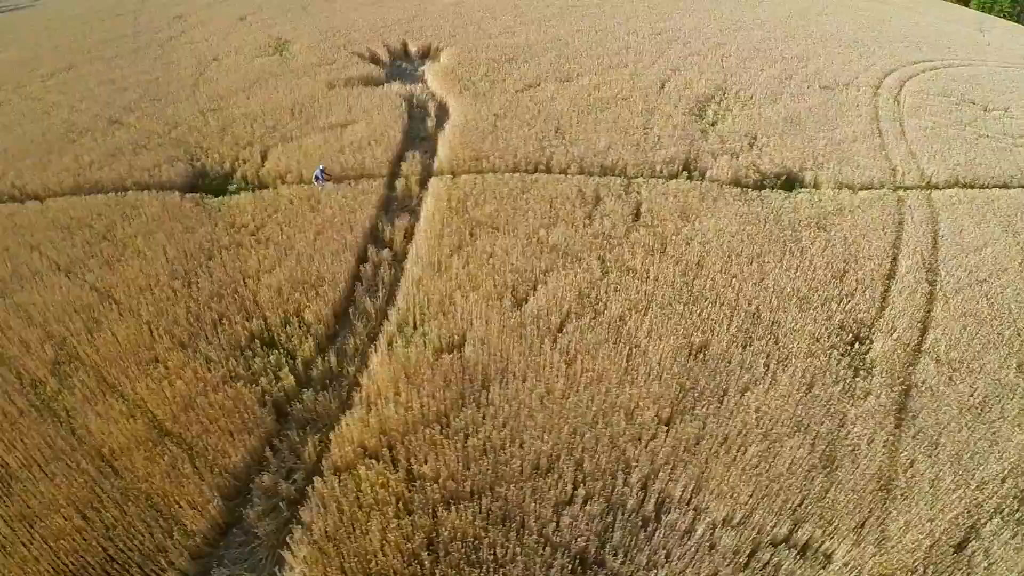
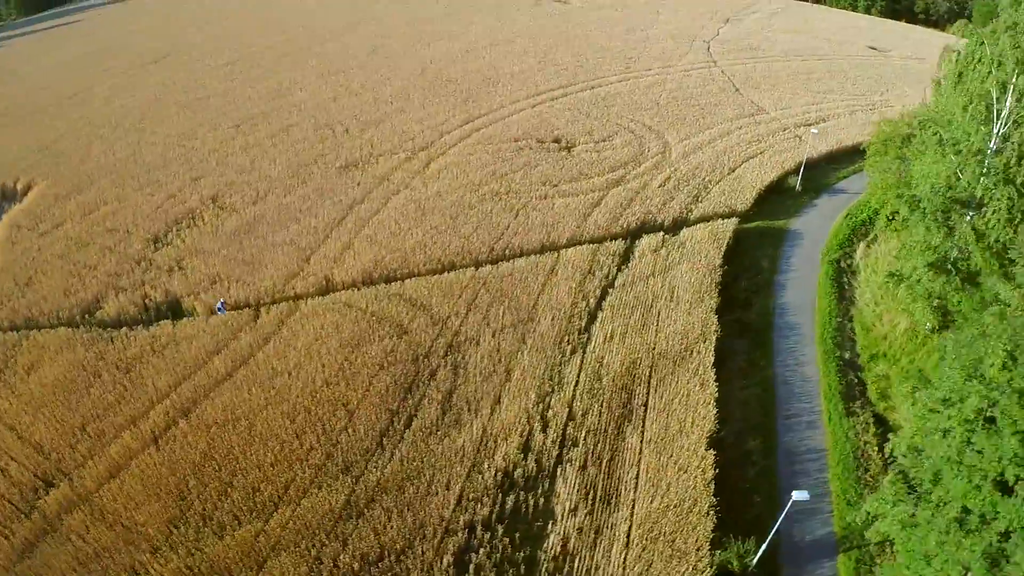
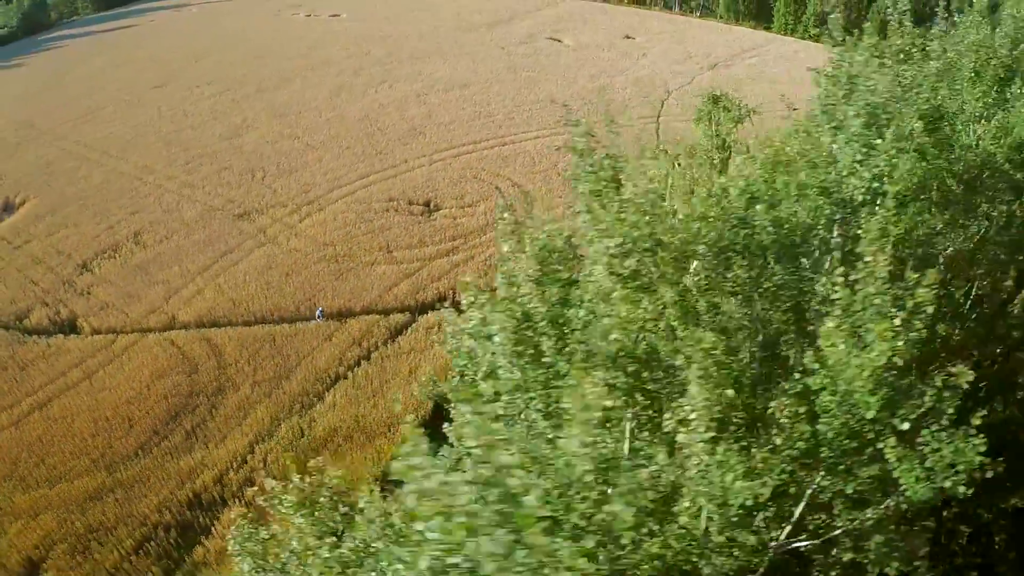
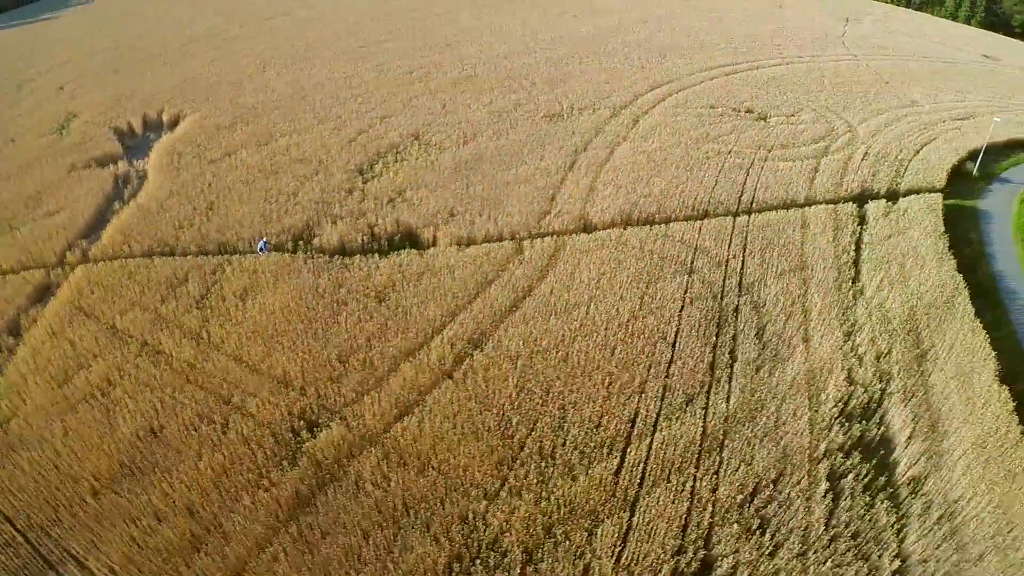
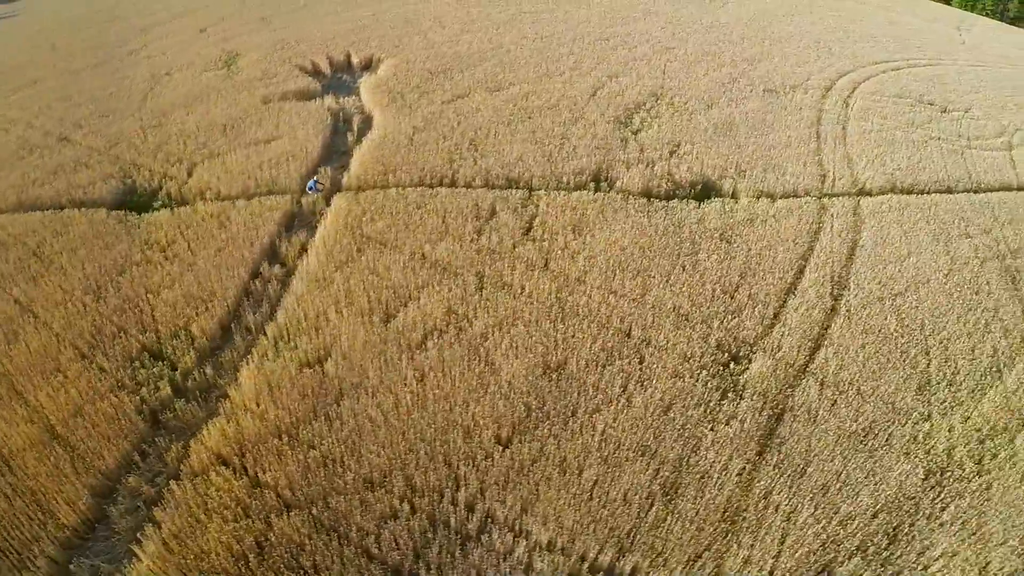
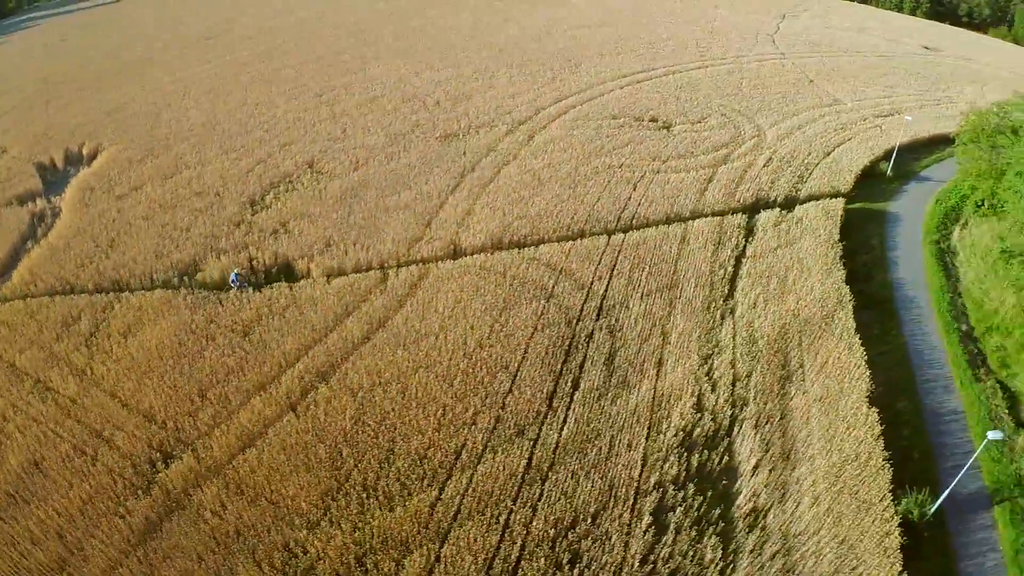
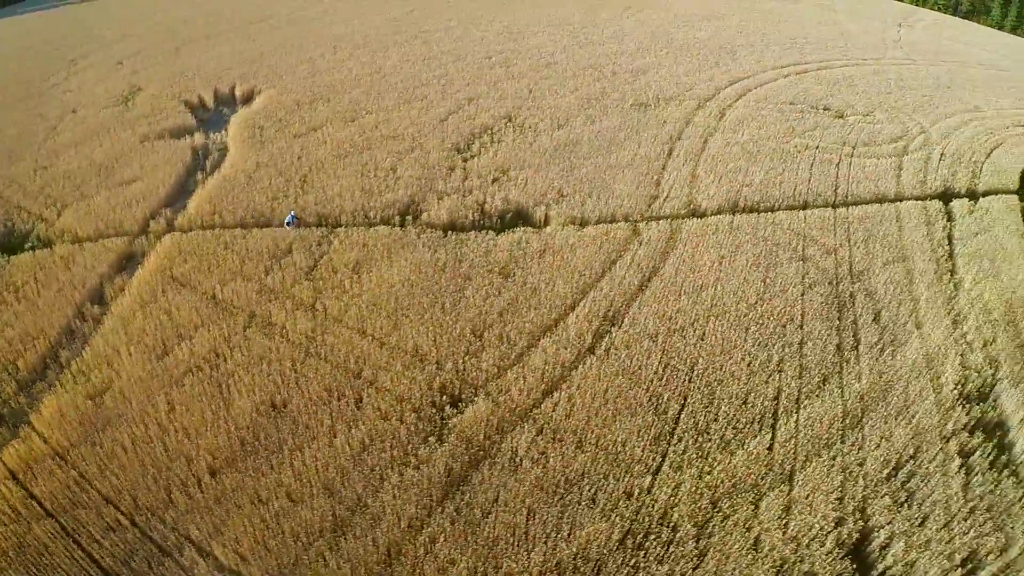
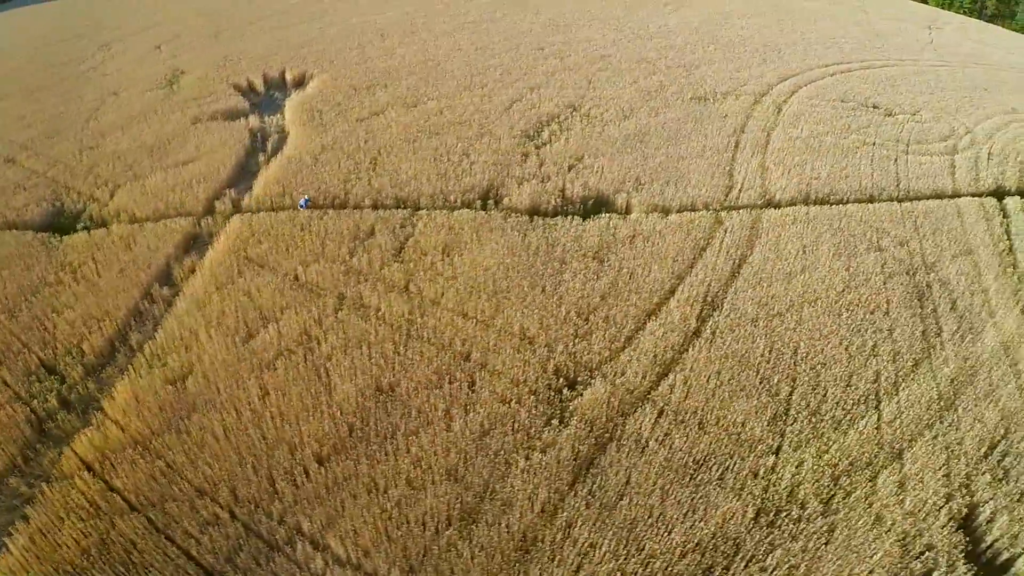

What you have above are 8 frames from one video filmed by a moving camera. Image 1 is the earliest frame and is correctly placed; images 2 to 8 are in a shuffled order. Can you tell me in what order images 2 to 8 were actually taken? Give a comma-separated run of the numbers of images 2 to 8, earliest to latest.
5, 8, 7, 4, 6, 2, 3
